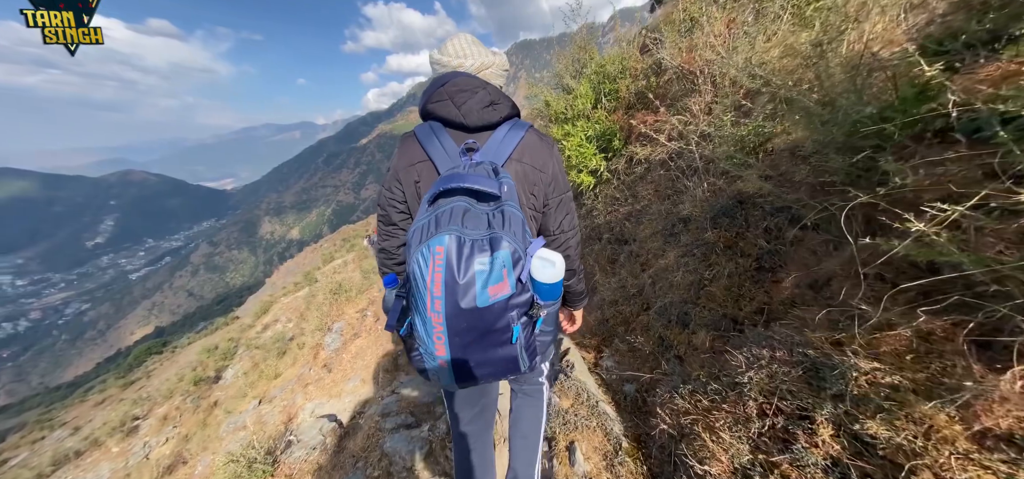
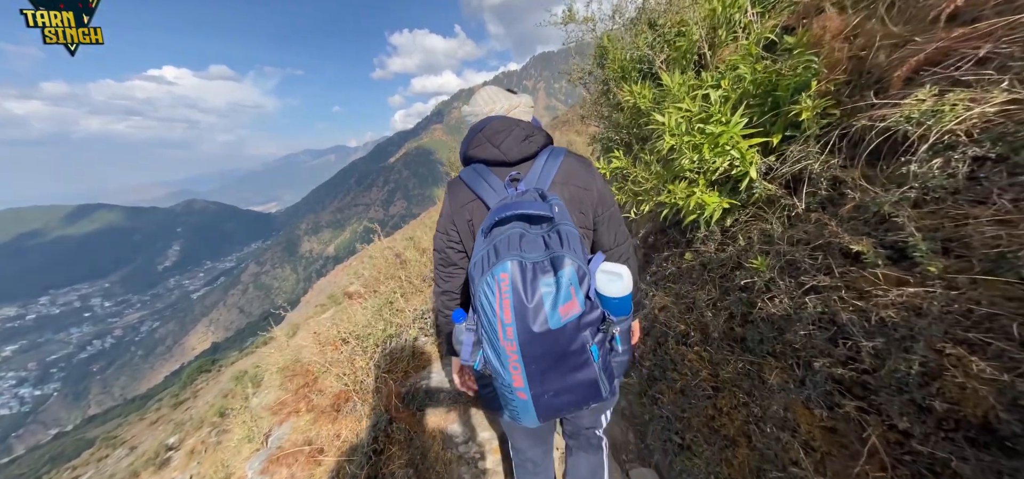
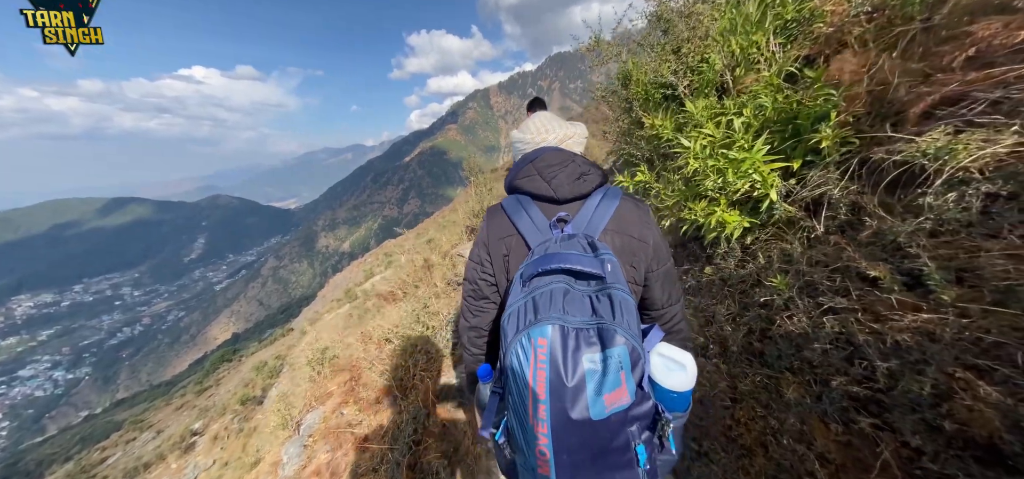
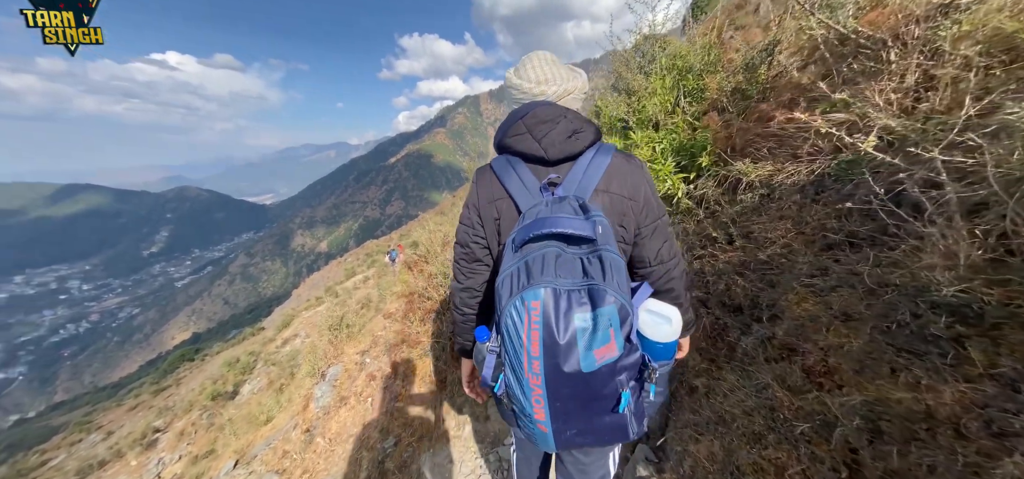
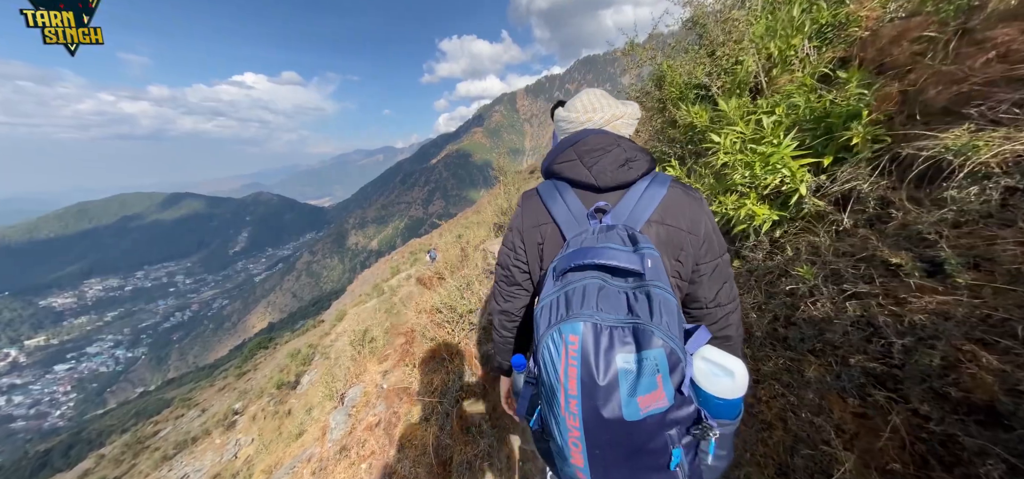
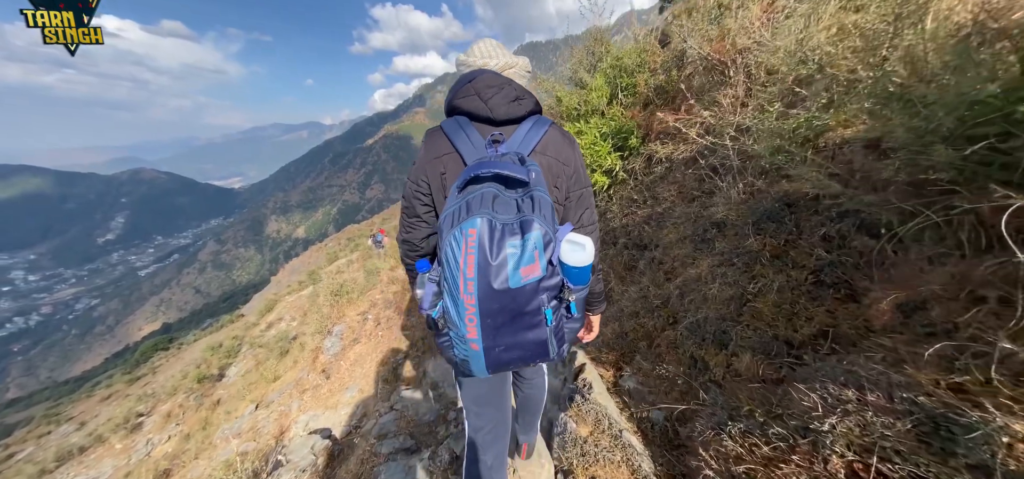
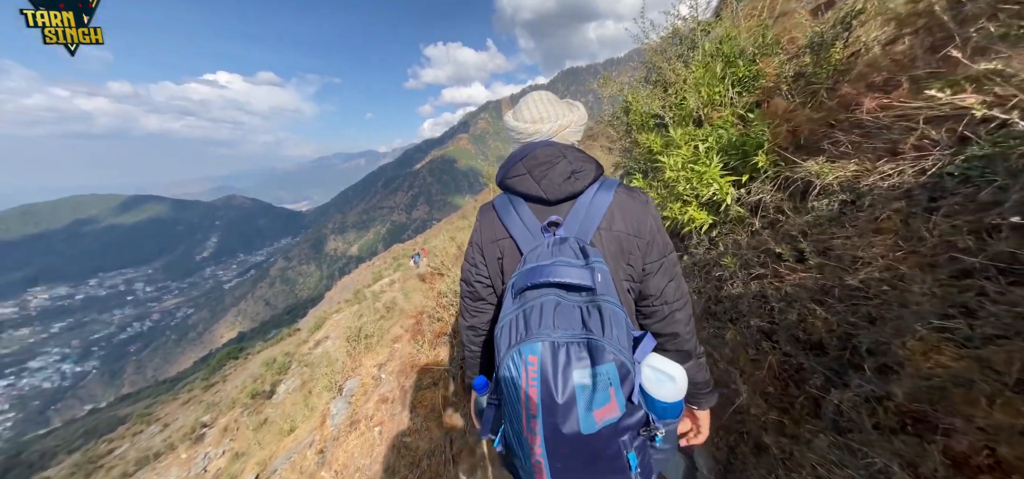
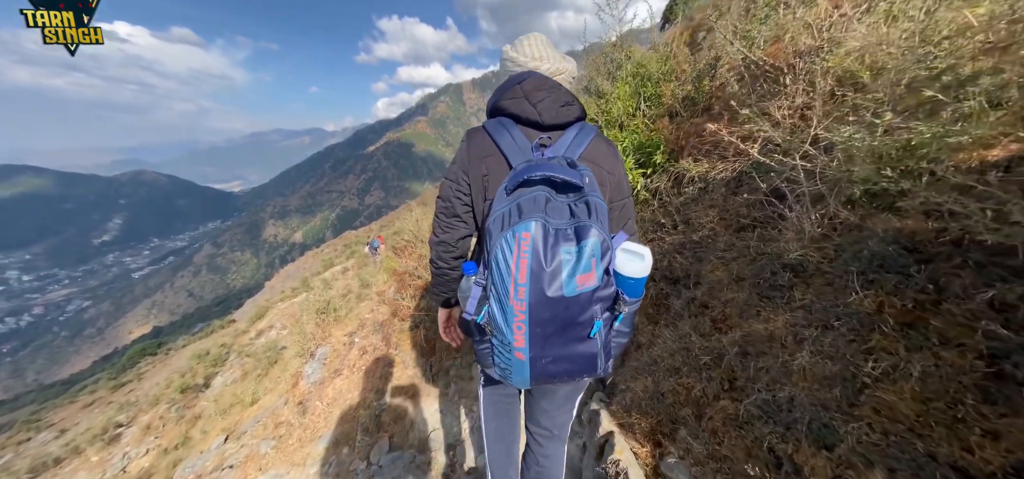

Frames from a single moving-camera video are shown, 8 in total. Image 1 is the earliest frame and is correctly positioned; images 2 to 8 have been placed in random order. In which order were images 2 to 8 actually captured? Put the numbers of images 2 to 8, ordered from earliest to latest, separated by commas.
6, 8, 4, 7, 5, 3, 2
